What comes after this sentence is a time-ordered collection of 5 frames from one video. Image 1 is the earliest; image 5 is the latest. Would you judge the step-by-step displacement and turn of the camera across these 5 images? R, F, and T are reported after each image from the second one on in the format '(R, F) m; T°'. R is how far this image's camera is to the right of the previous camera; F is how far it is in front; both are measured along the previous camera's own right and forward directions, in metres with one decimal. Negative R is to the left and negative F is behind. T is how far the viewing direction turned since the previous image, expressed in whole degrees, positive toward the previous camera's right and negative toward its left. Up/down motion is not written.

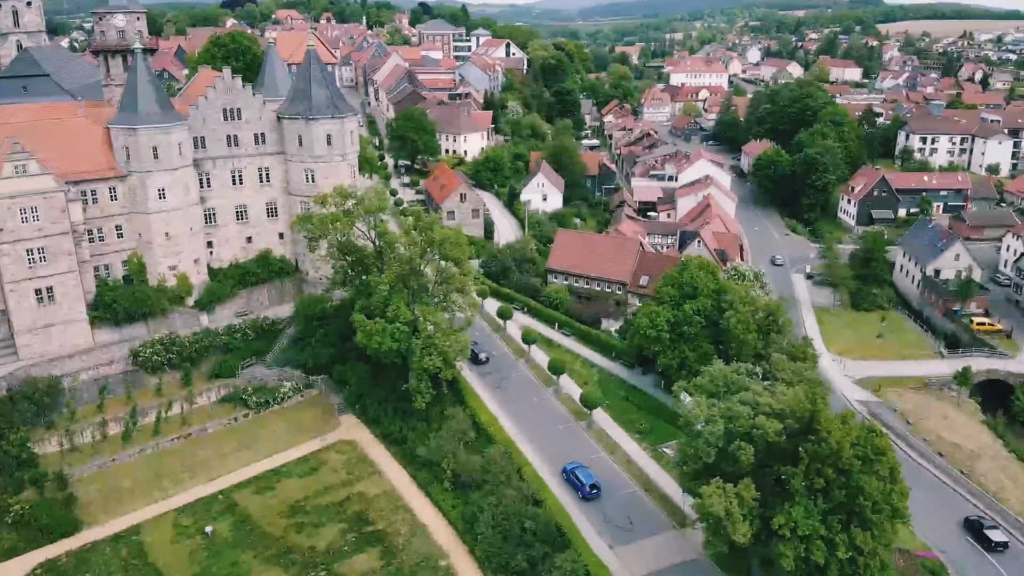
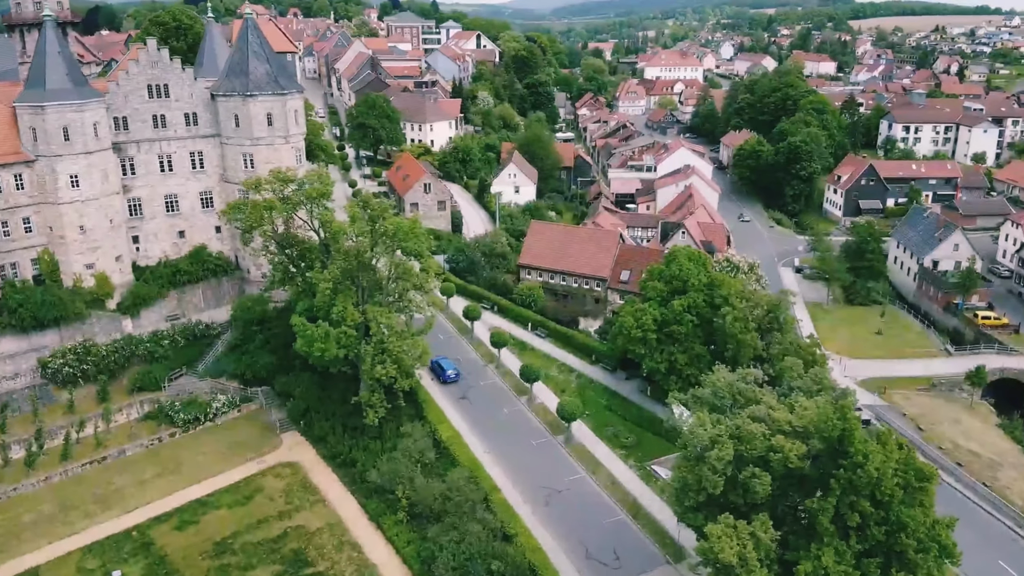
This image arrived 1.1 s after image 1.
(+0.5, +5.1) m; +2°
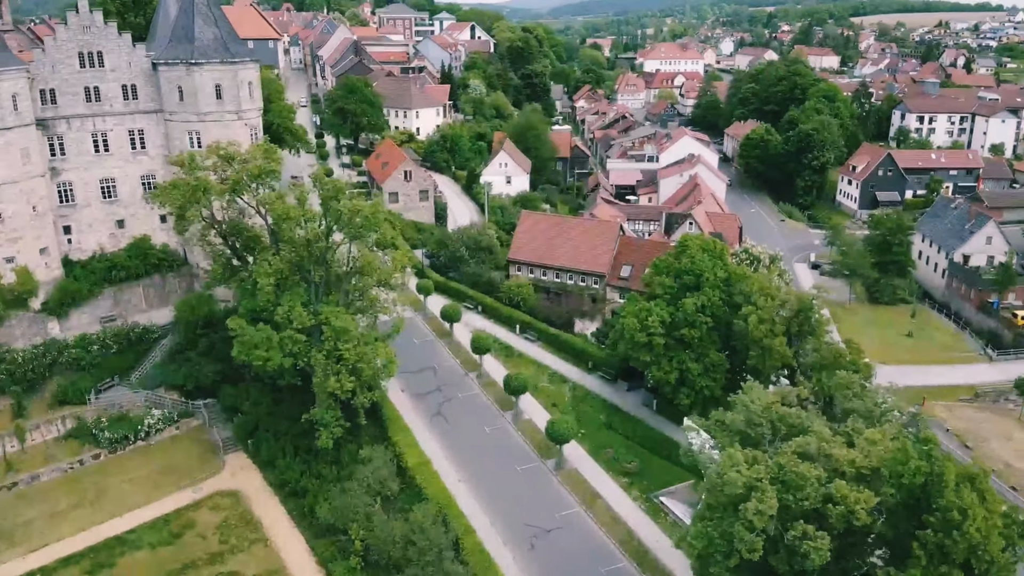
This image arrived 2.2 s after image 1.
(+0.7, +5.4) m; 0°
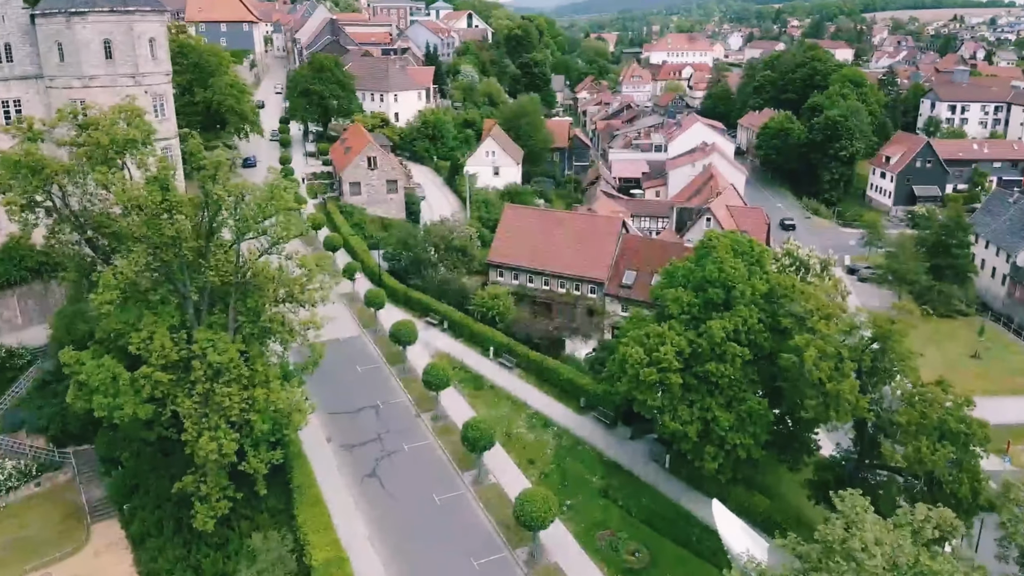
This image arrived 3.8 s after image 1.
(+1.3, +8.1) m; 0°
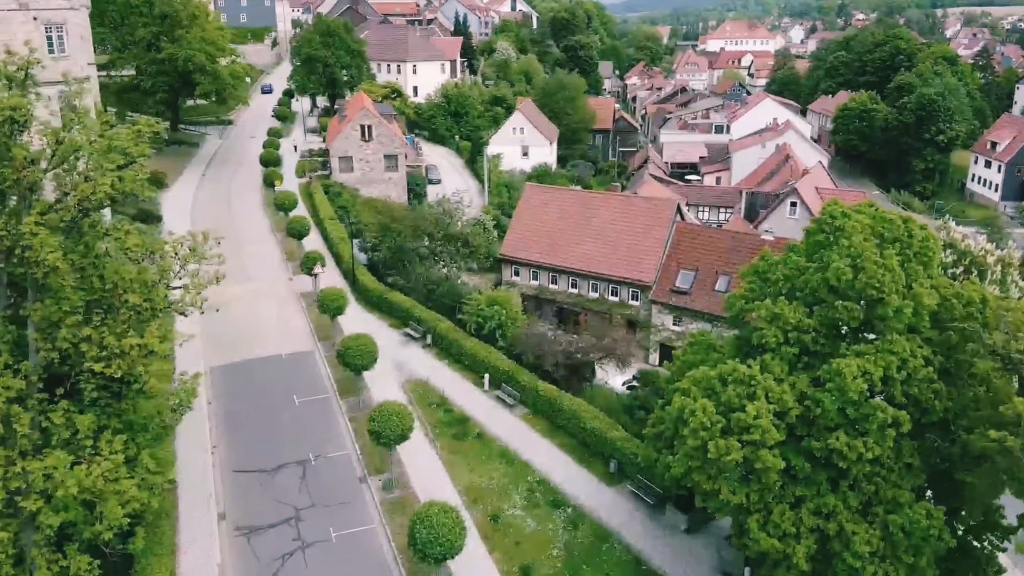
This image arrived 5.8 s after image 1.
(+1.1, +8.7) m; -4°
